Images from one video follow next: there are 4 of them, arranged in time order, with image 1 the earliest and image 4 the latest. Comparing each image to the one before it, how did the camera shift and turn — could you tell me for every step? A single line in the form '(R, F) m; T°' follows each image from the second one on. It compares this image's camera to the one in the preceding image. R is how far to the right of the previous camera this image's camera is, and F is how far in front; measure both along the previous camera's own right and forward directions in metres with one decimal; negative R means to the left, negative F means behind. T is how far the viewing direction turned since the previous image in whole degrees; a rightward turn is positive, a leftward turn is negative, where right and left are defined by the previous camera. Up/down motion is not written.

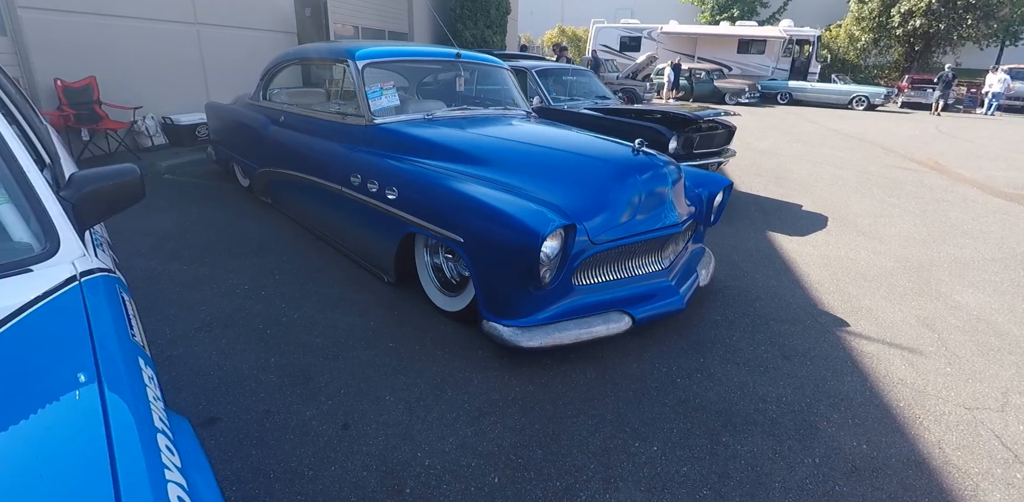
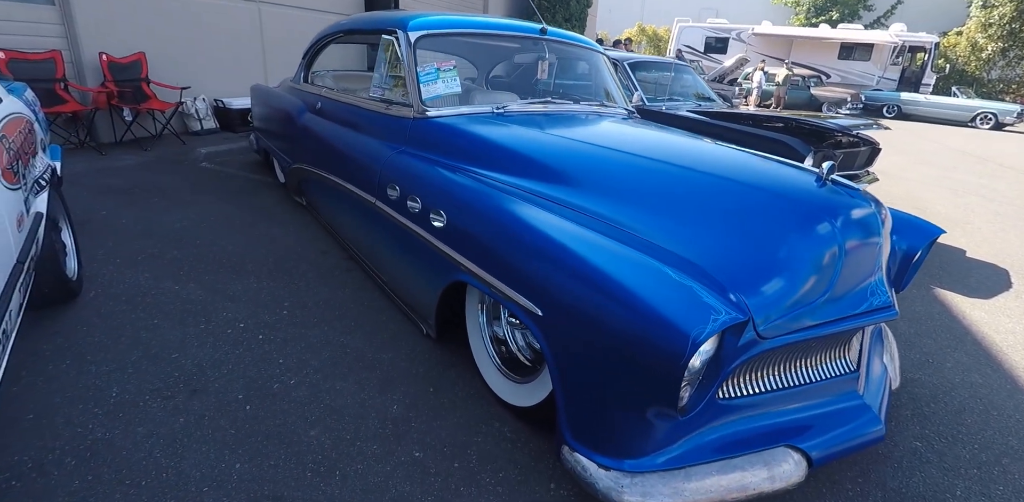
(-0.2, +1.0) m; -6°
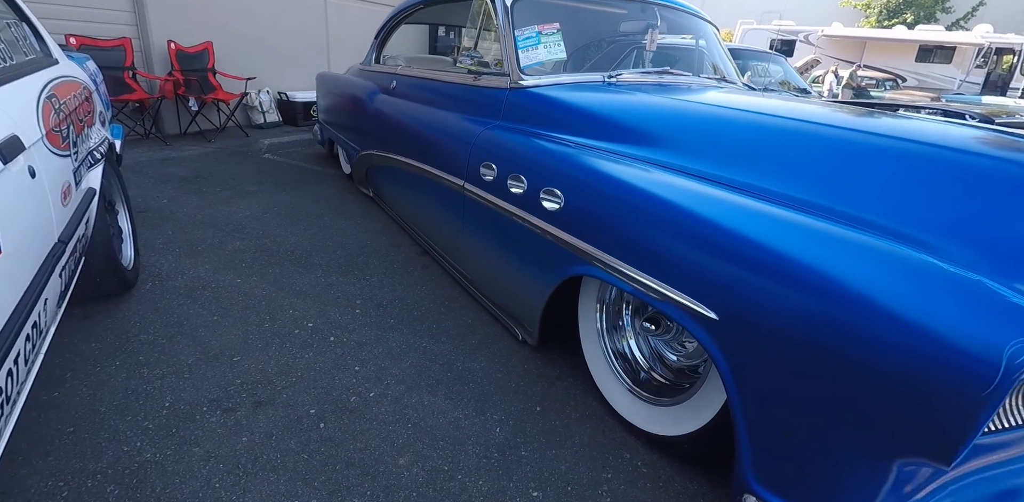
(-0.3, +0.4) m; -5°
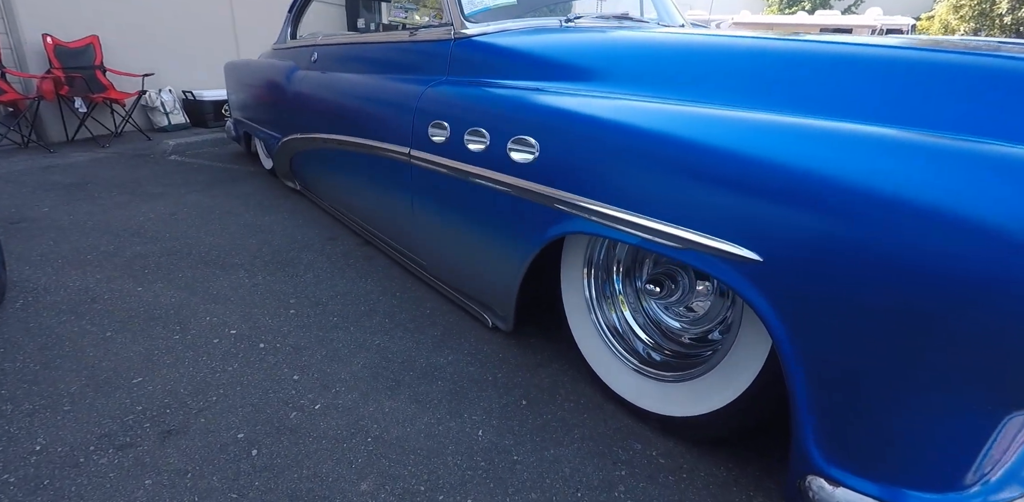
(-0.1, +0.3) m; +6°
